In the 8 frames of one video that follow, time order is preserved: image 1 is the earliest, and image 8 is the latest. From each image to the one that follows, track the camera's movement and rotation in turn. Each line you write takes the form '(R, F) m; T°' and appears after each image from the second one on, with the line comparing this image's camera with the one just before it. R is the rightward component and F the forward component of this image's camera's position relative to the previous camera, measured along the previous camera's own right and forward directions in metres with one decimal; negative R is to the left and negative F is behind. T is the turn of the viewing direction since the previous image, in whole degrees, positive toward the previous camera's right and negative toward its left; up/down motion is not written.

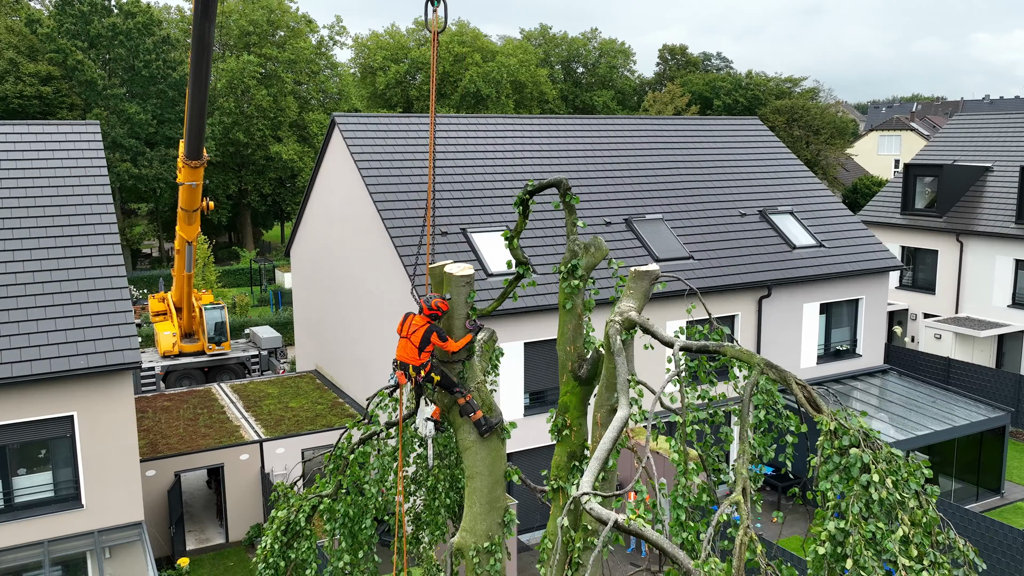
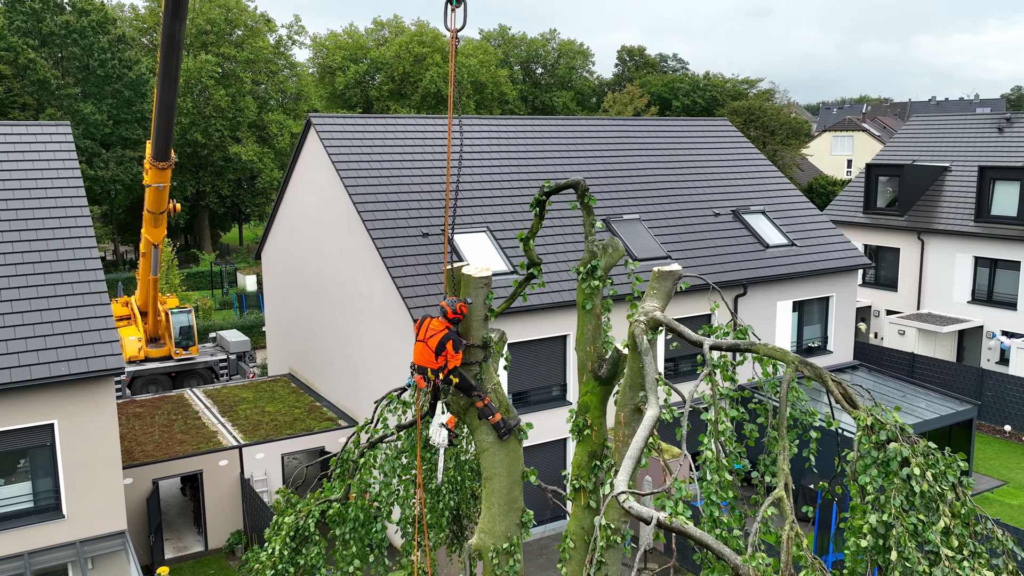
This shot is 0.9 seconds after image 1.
(-0.4, 0.0) m; +3°
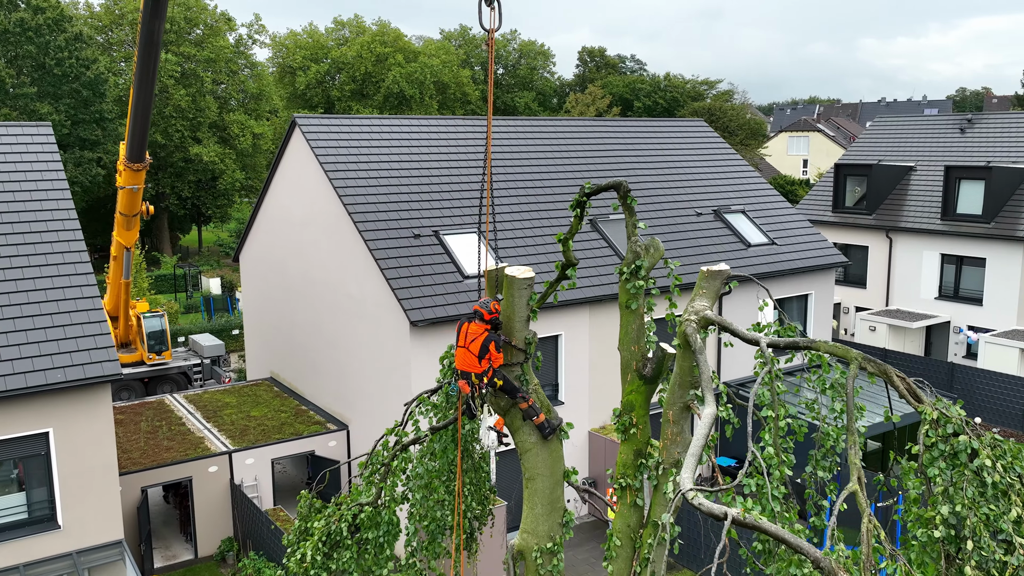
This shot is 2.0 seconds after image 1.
(-0.6, 0.0) m; +3°
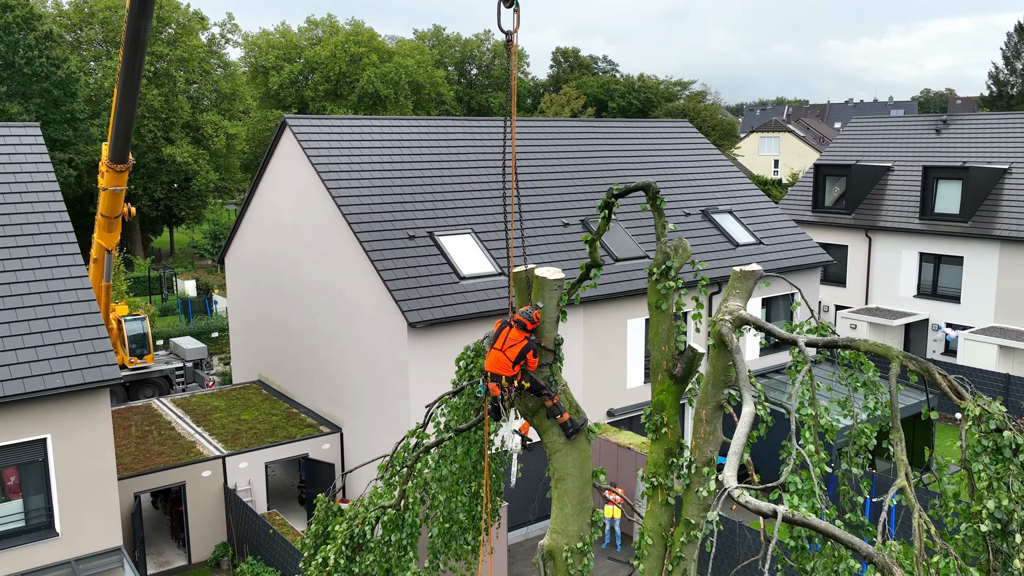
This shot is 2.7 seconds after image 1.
(-0.4, 0.0) m; +2°
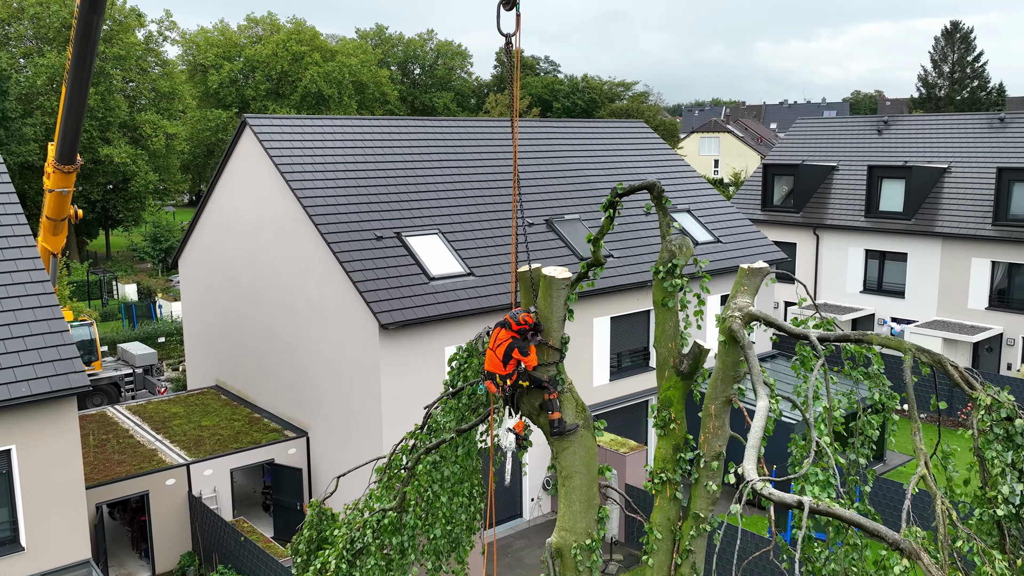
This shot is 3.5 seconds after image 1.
(-0.5, 0.0) m; +4°
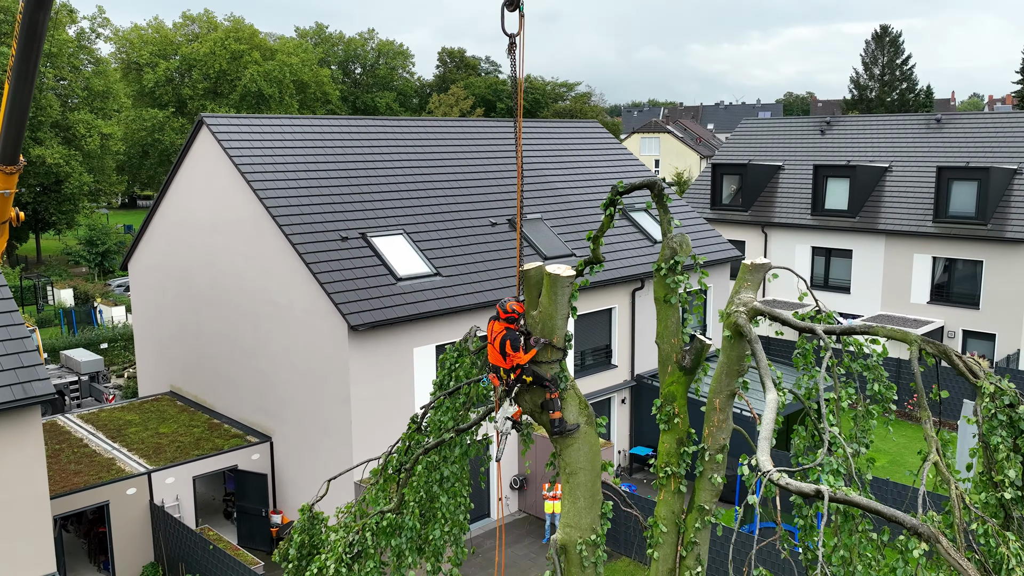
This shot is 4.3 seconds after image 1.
(-0.4, 0.0) m; +4°
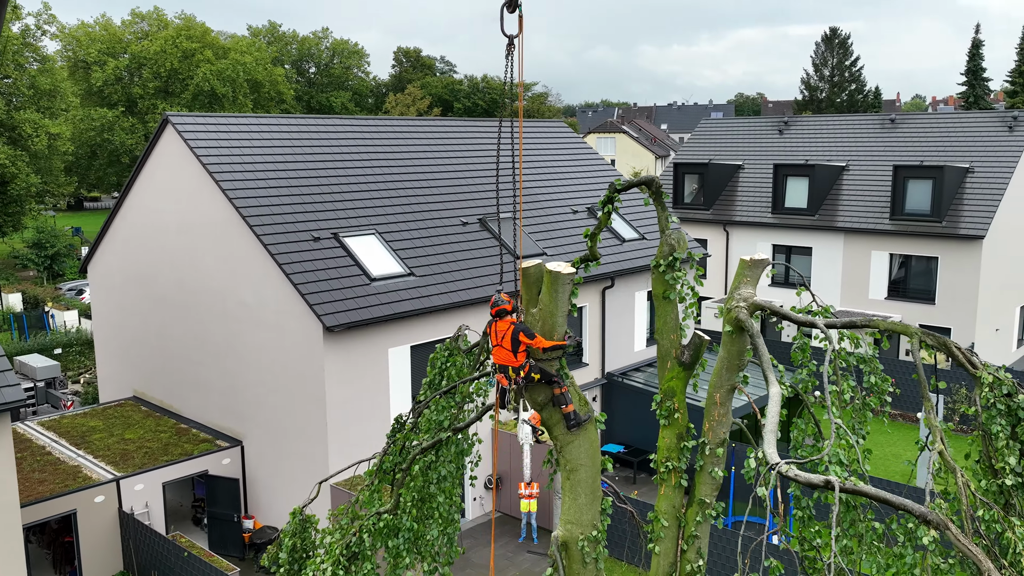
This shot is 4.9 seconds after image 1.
(-0.3, 0.0) m; +3°
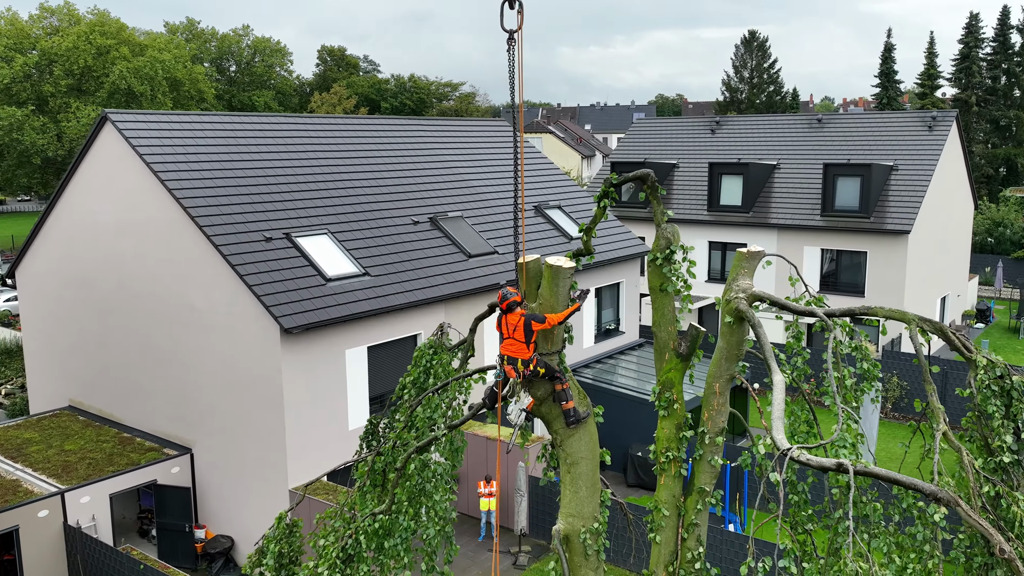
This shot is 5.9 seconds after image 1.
(-0.5, 0.0) m; +5°
